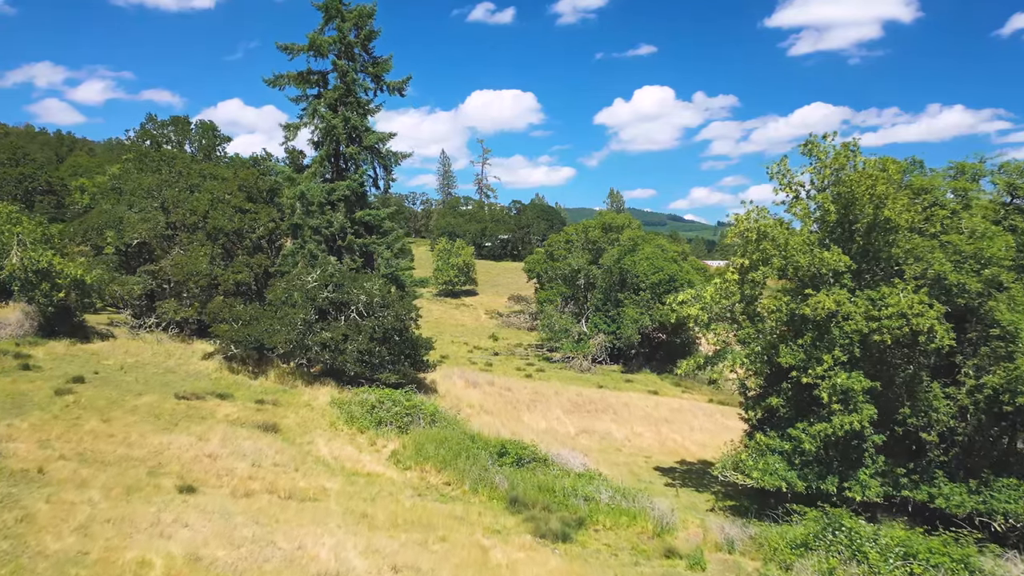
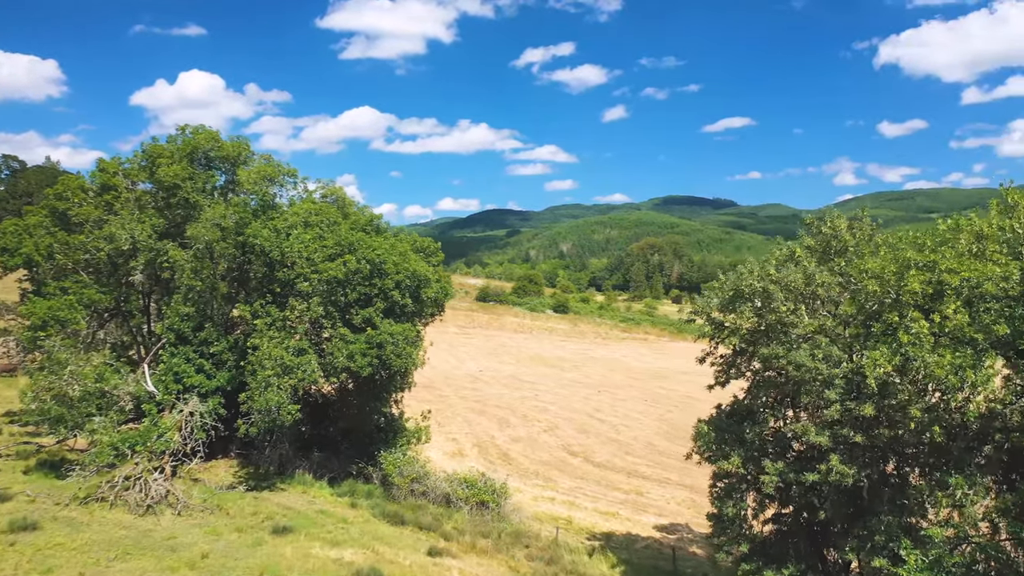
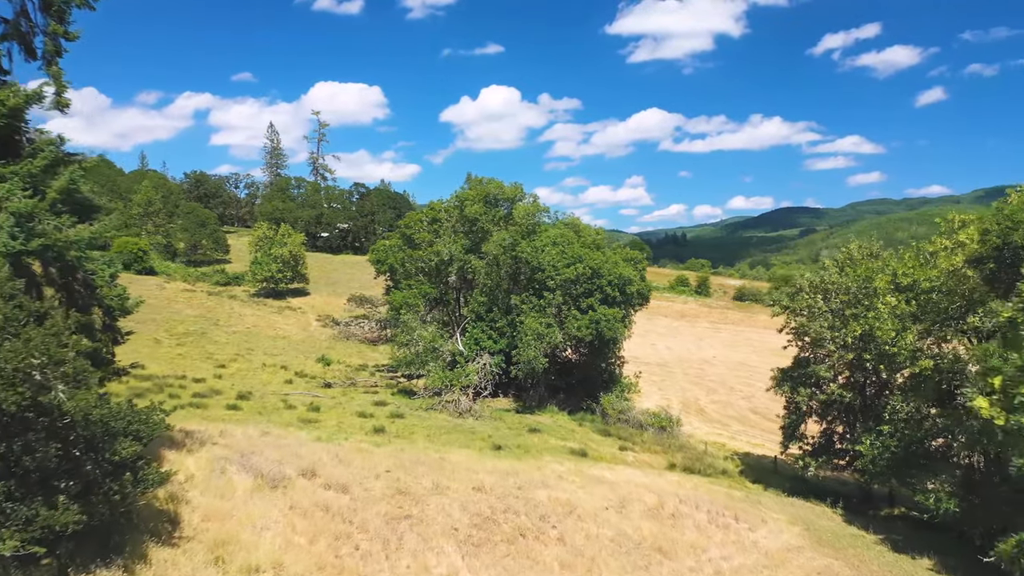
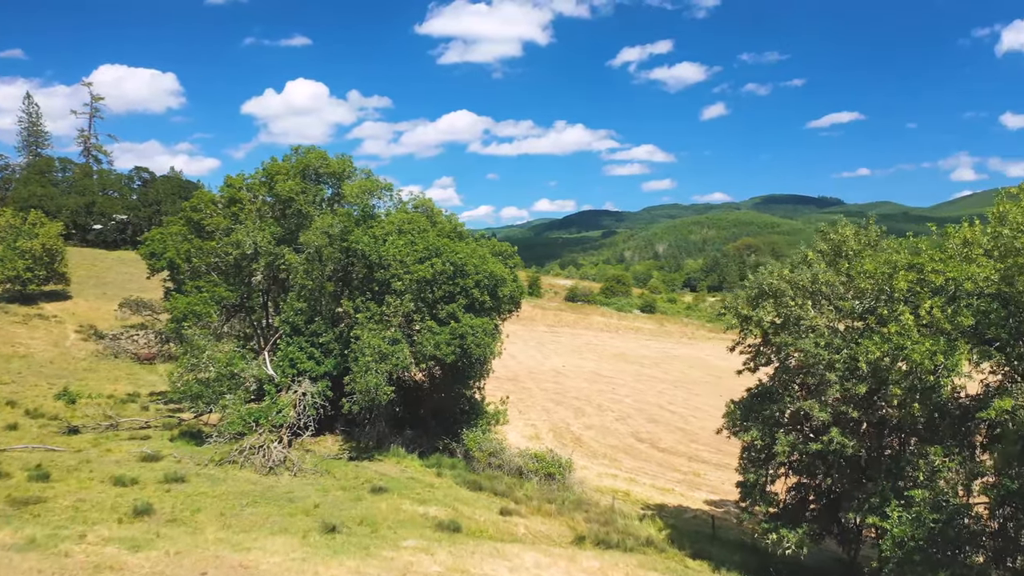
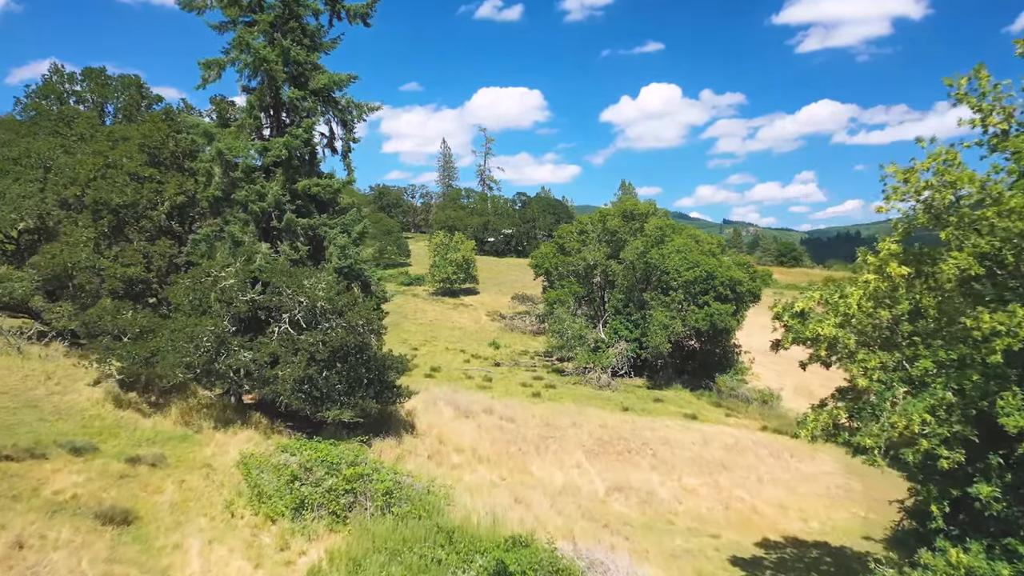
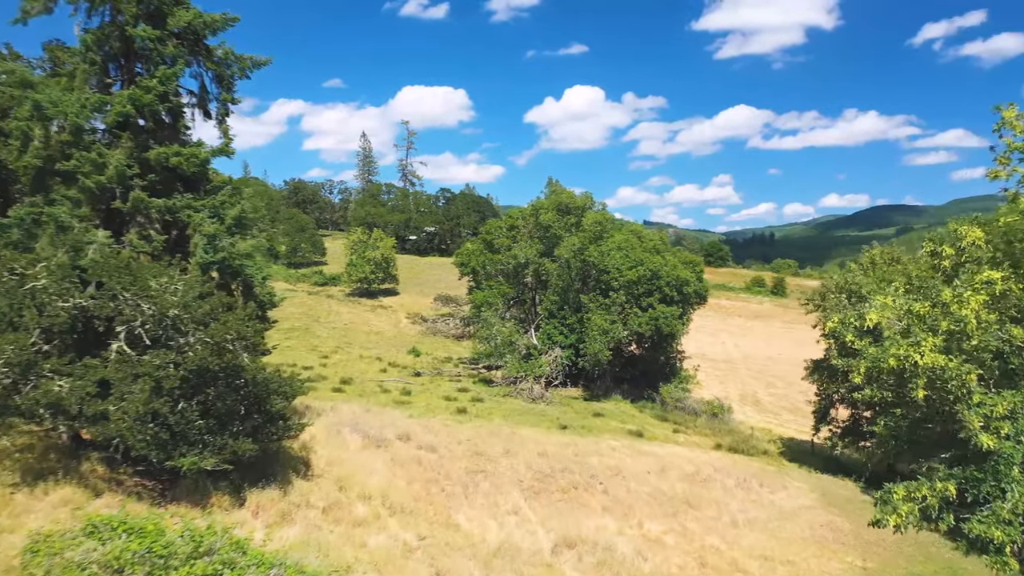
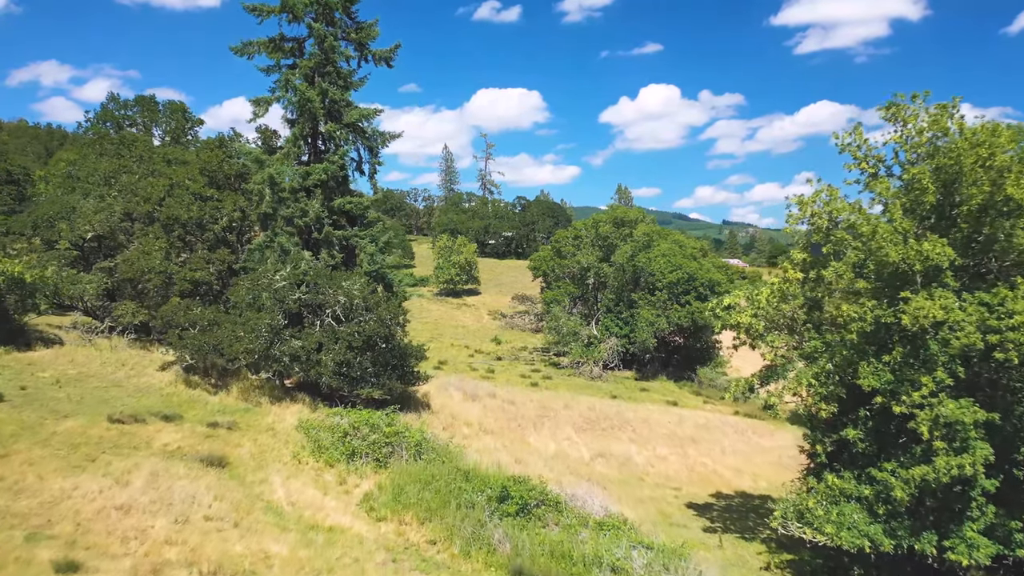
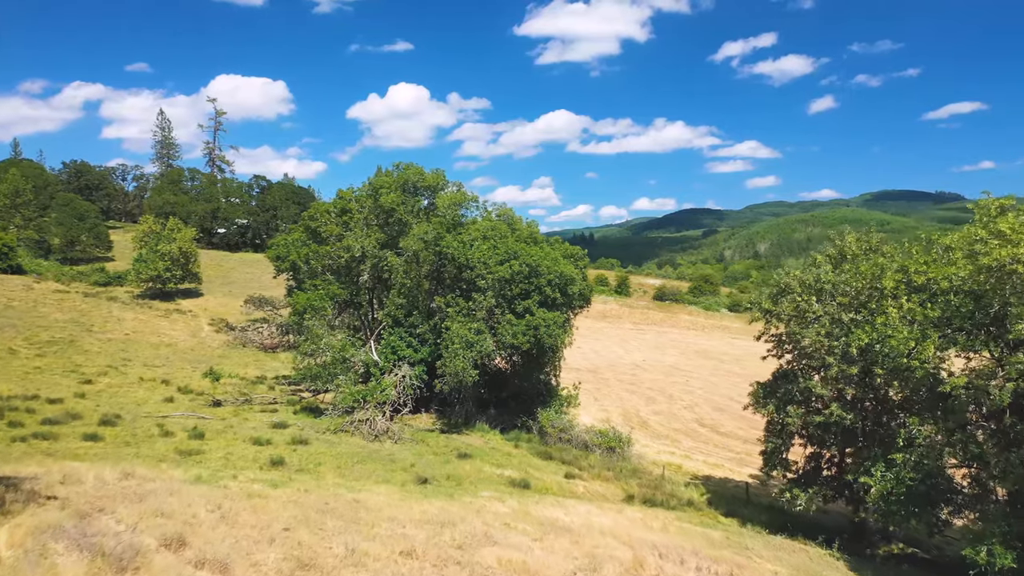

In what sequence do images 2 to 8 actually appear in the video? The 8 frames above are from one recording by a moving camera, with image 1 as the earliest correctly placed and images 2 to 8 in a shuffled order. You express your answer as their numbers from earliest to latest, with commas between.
7, 5, 6, 3, 8, 4, 2
